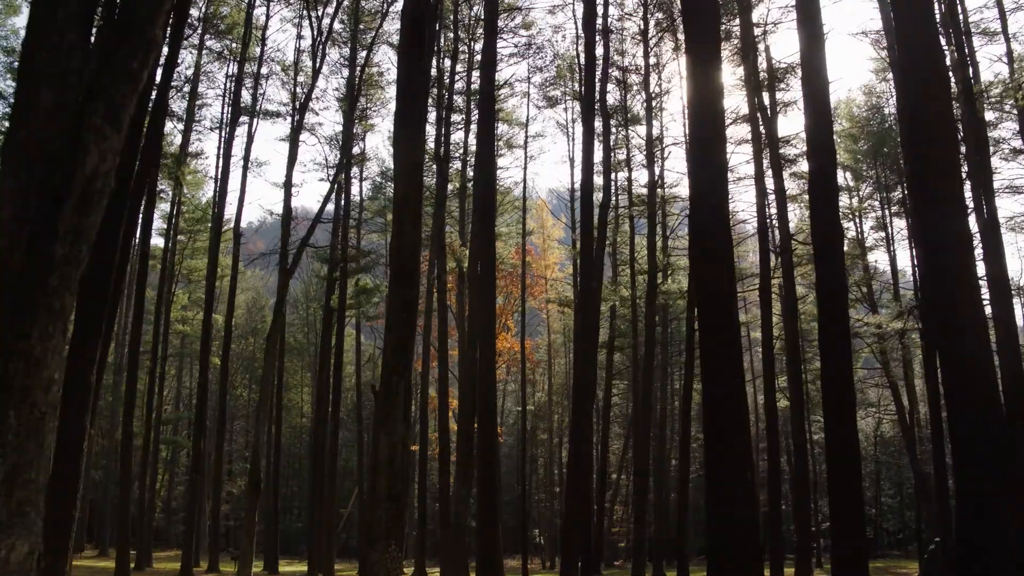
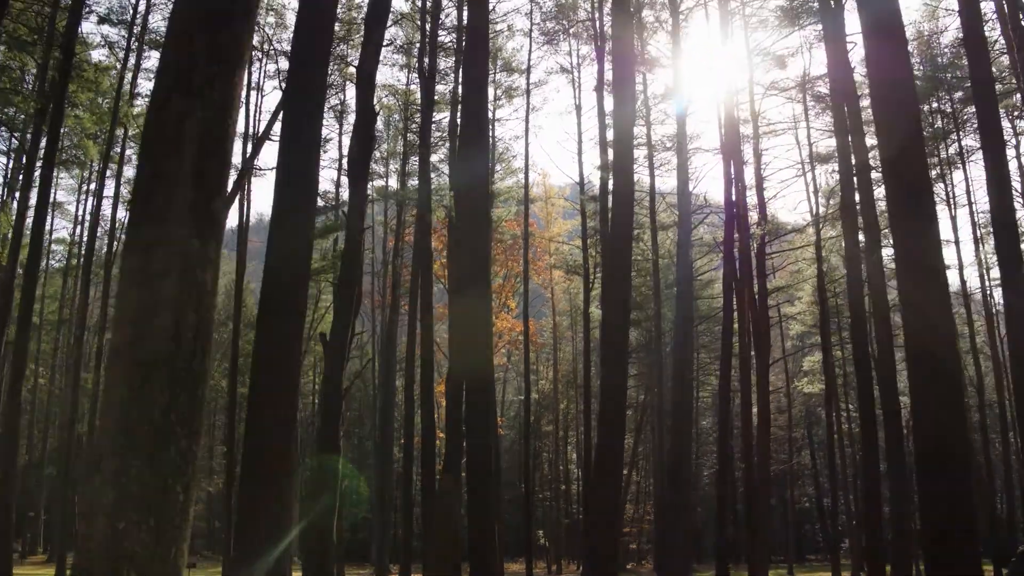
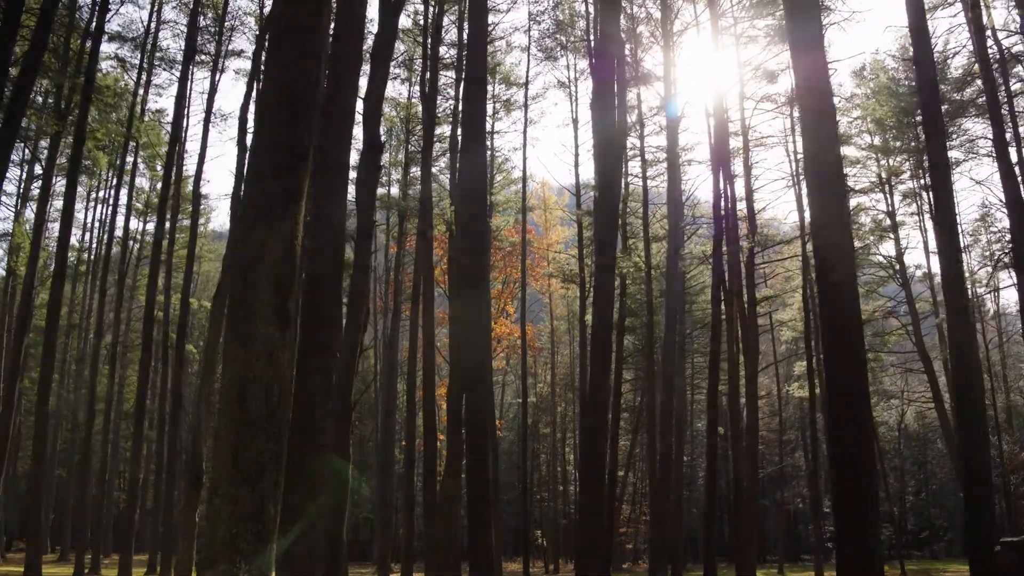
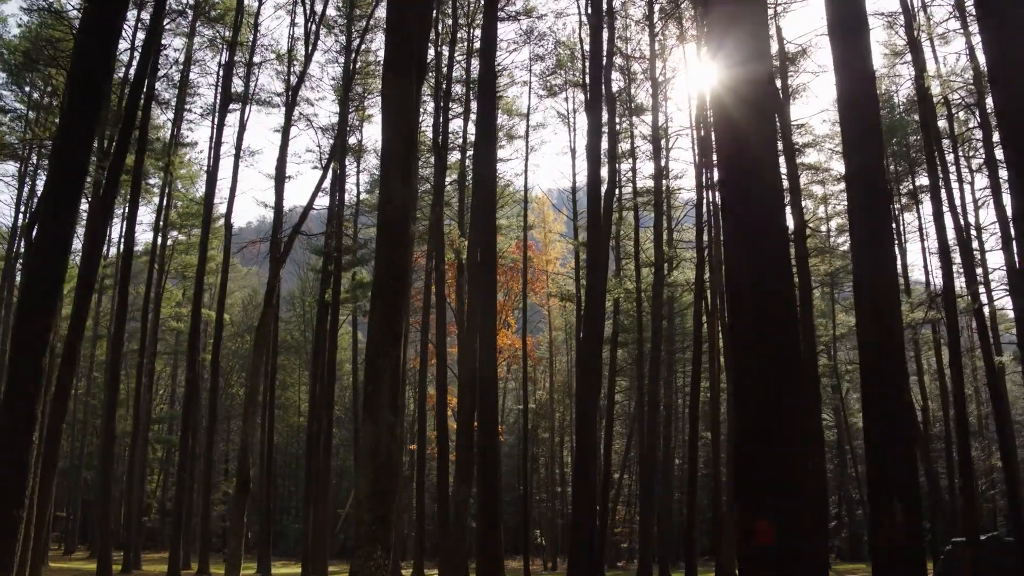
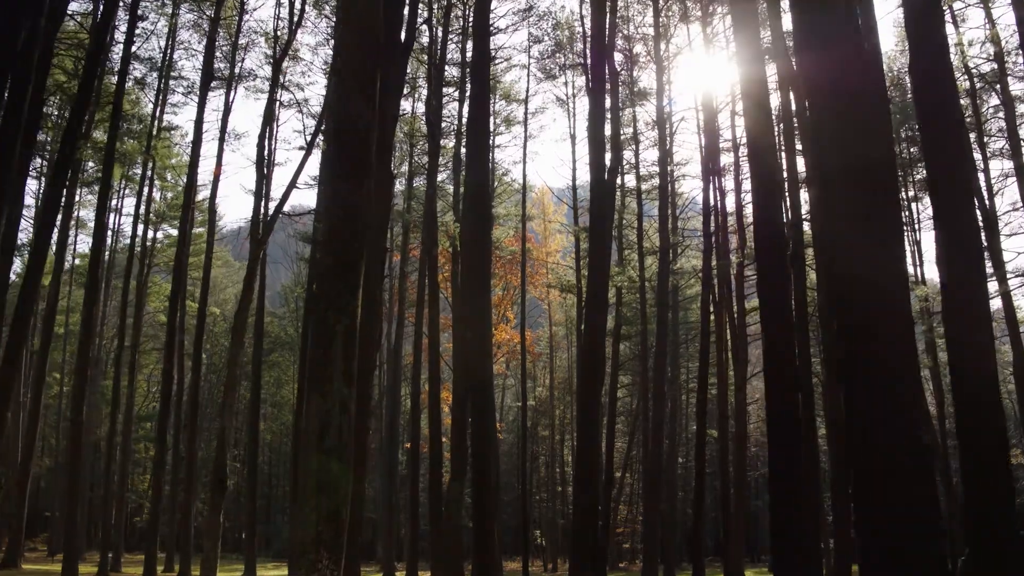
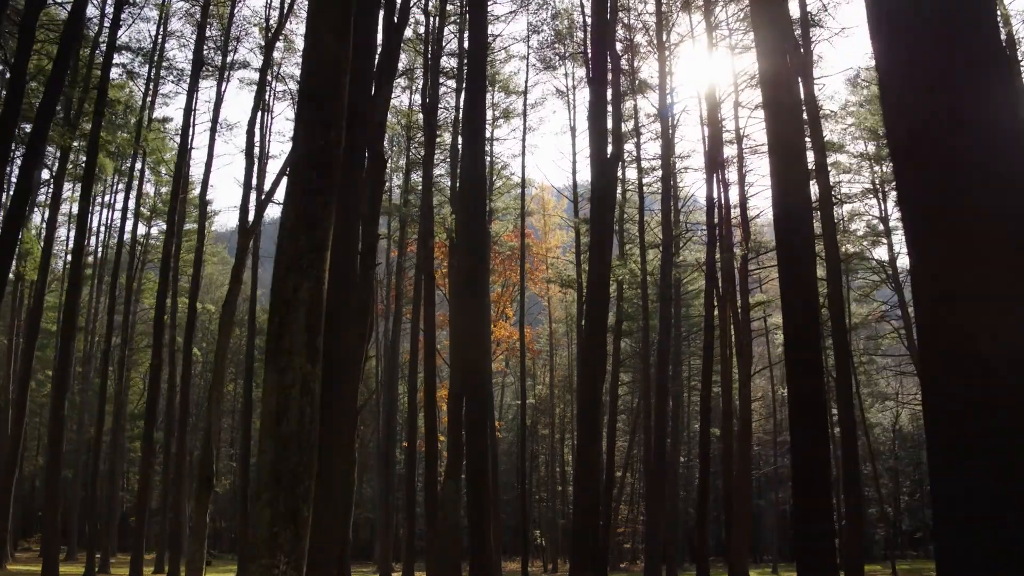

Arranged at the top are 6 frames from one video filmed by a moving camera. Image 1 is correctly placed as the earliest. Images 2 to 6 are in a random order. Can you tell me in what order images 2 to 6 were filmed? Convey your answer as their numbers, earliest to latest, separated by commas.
4, 5, 6, 3, 2
